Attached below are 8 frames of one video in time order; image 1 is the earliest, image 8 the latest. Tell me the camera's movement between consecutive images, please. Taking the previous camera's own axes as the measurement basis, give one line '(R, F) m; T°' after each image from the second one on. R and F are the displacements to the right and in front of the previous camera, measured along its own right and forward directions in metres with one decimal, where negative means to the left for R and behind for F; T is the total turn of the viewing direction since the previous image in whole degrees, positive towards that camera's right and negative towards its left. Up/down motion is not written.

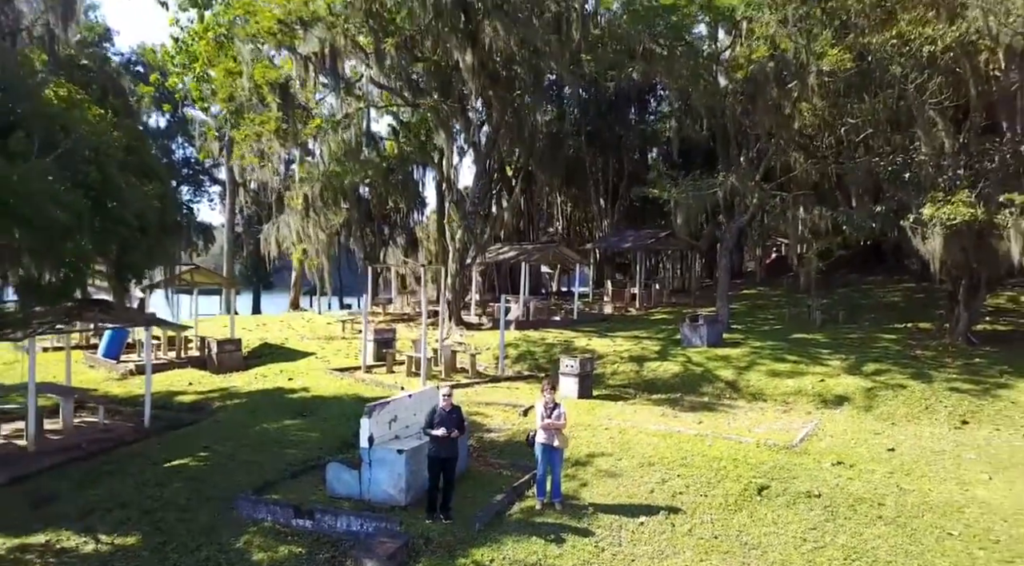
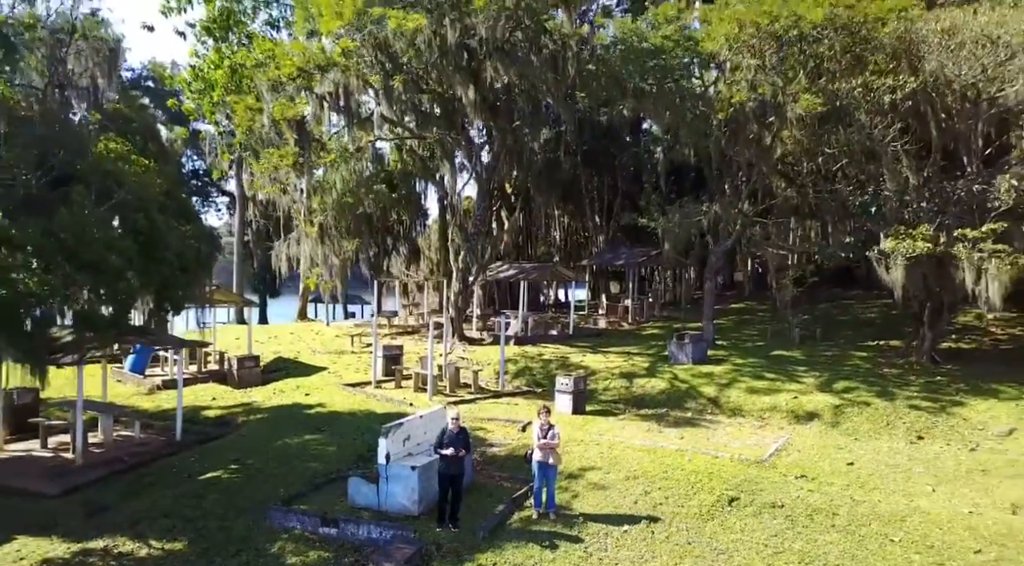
(0.0, -1.0) m; 0°
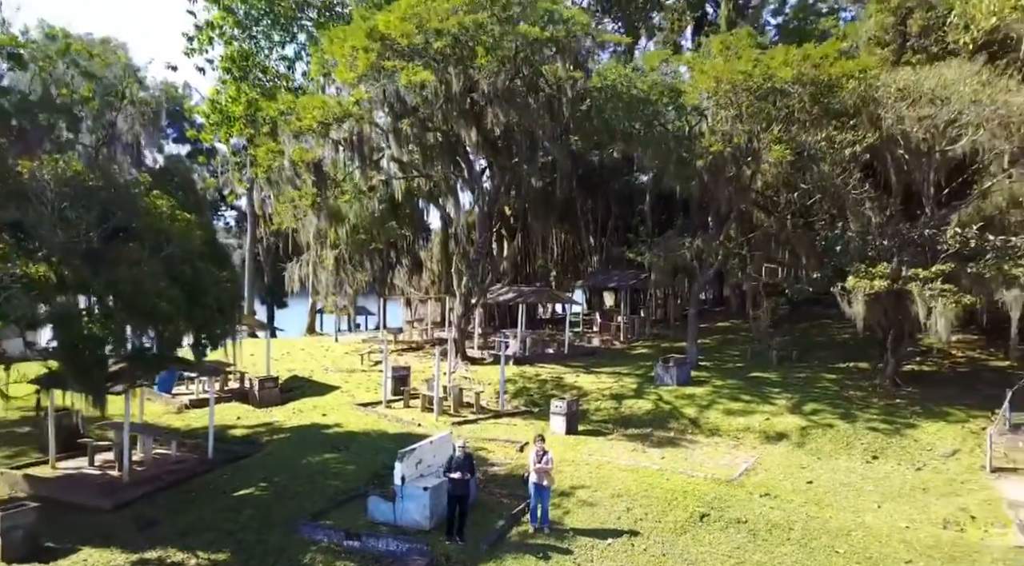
(0.0, -1.2) m; 0°
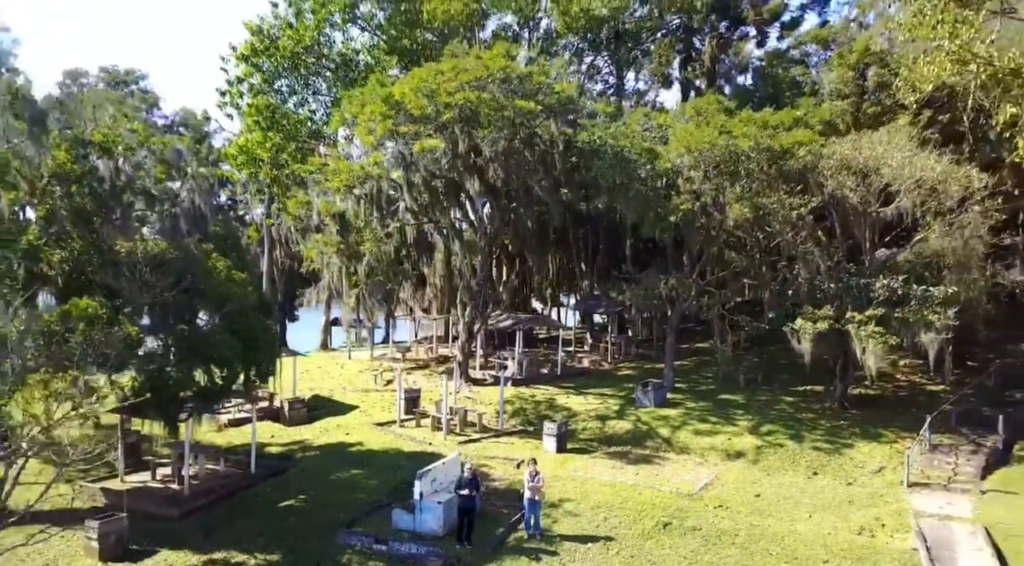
(0.0, -2.1) m; 0°
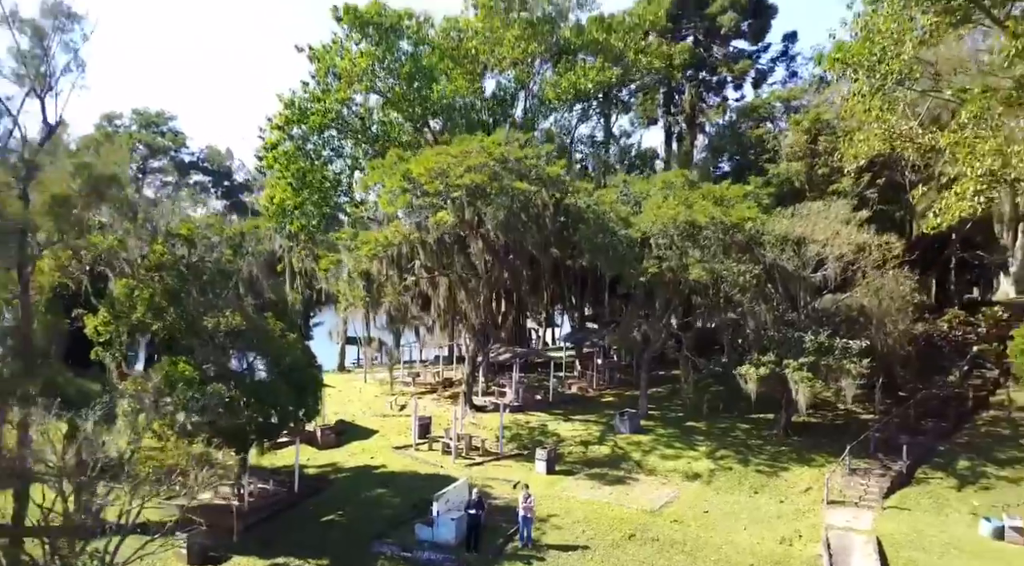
(0.0, -3.1) m; 0°
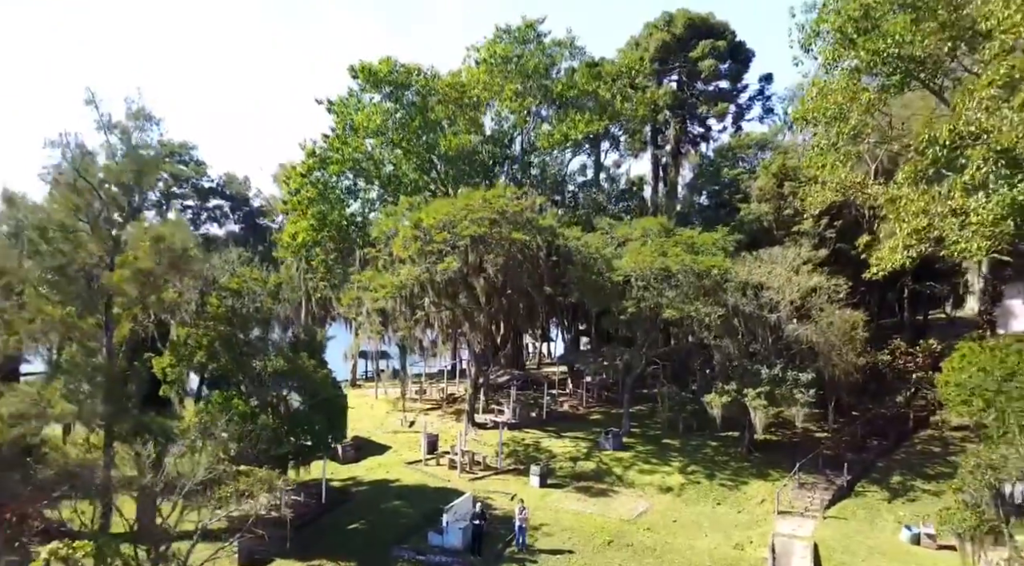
(0.0, -2.8) m; 0°
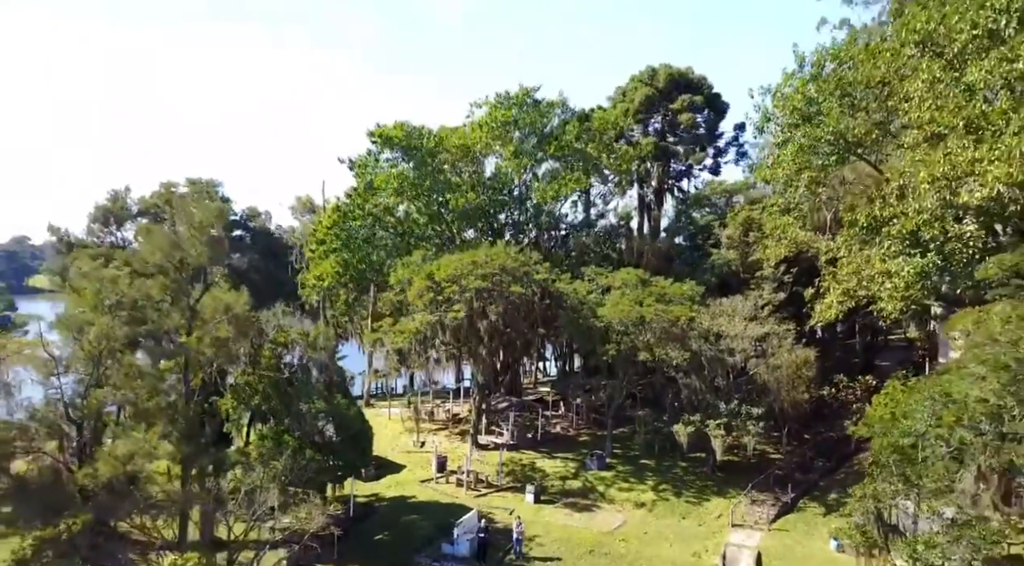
(0.0, -3.8) m; 0°
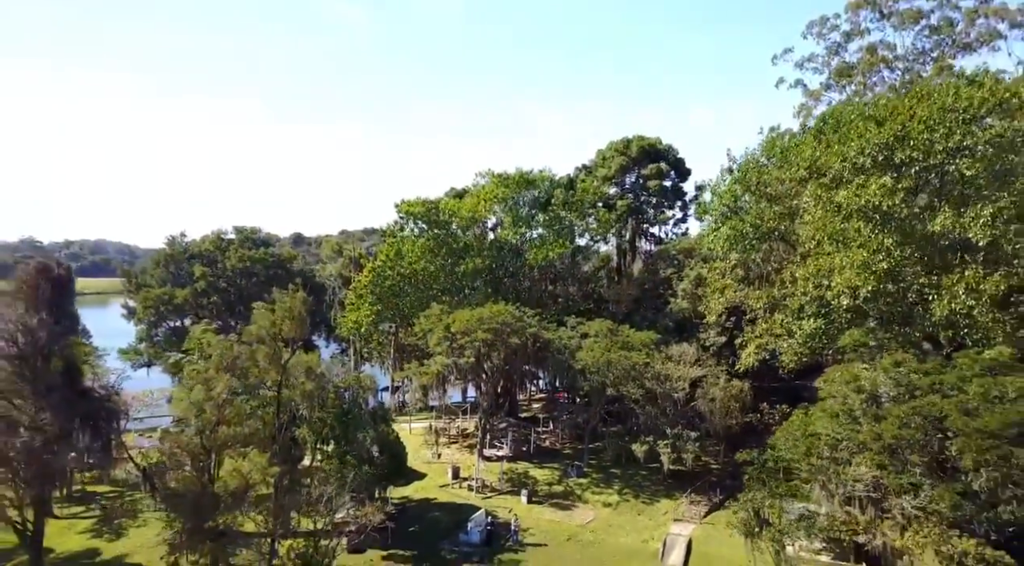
(0.0, -7.8) m; 0°
